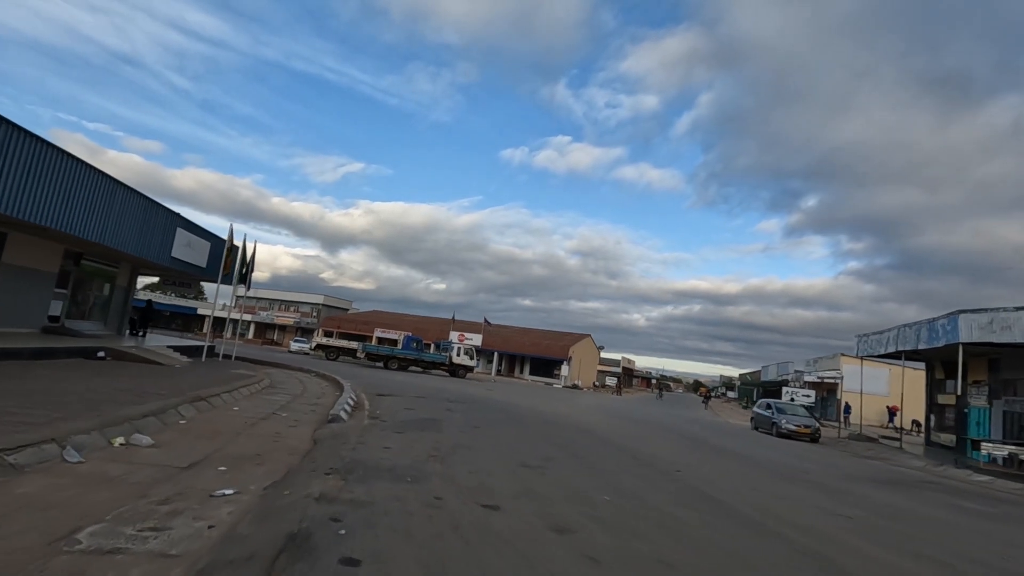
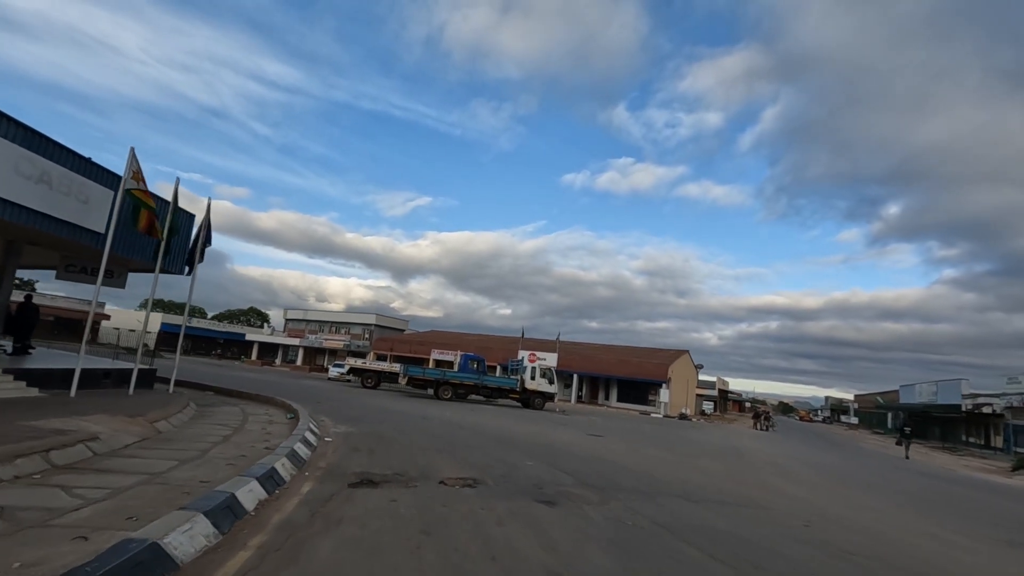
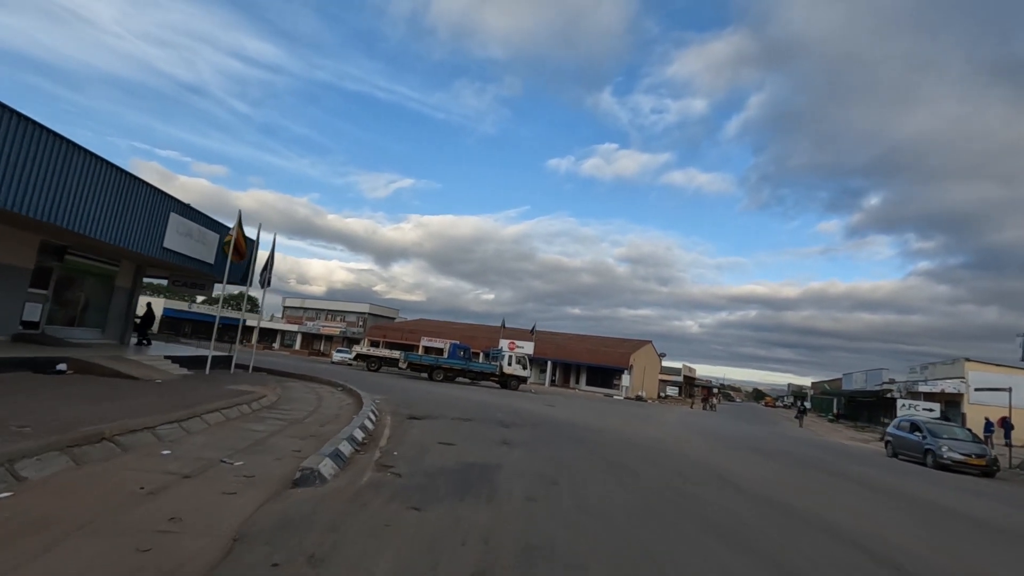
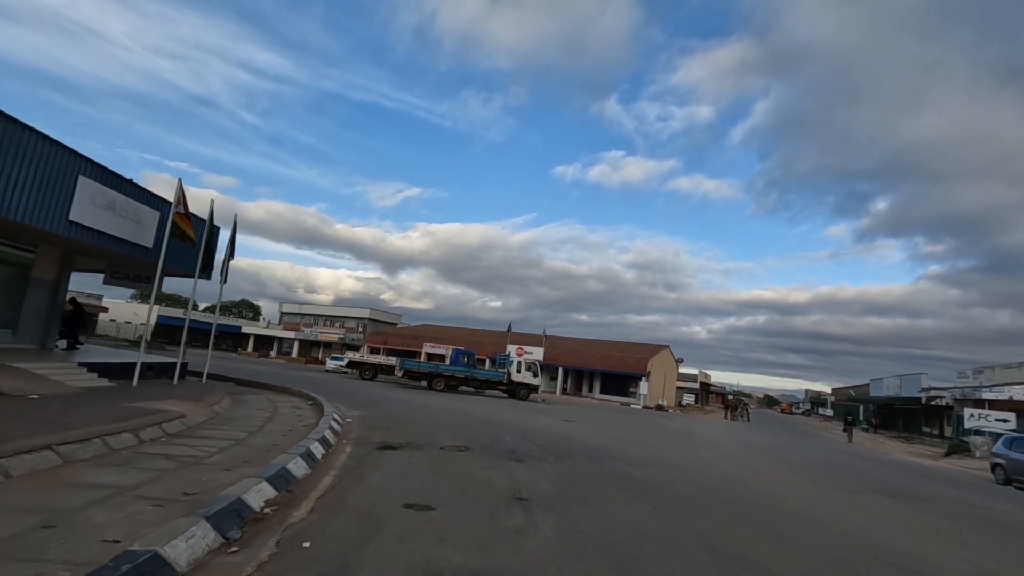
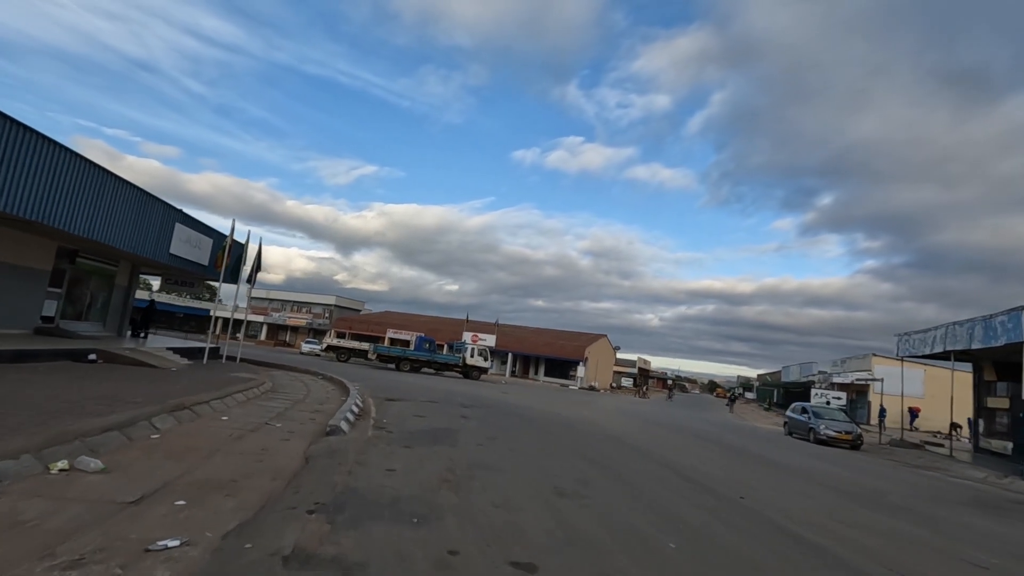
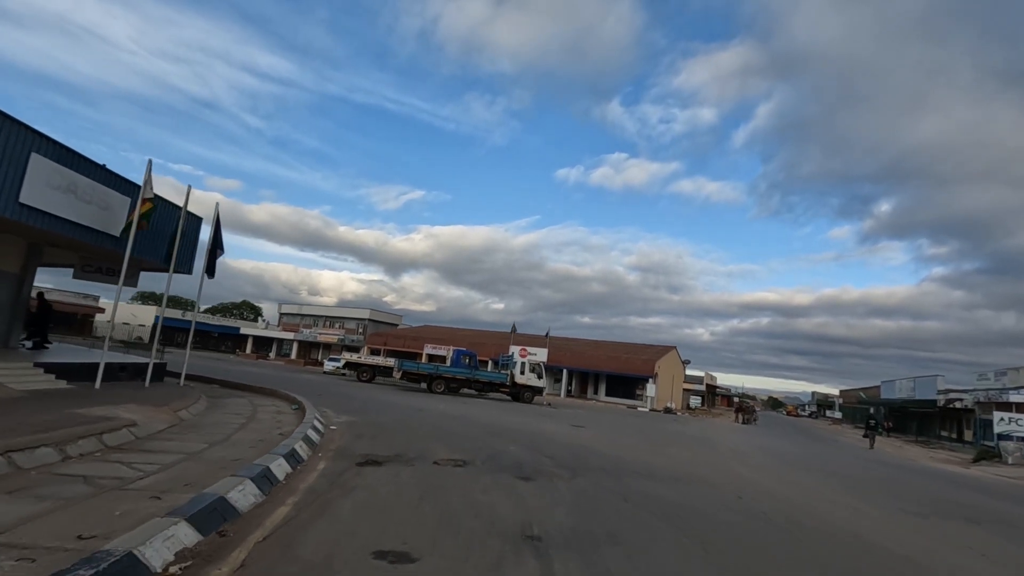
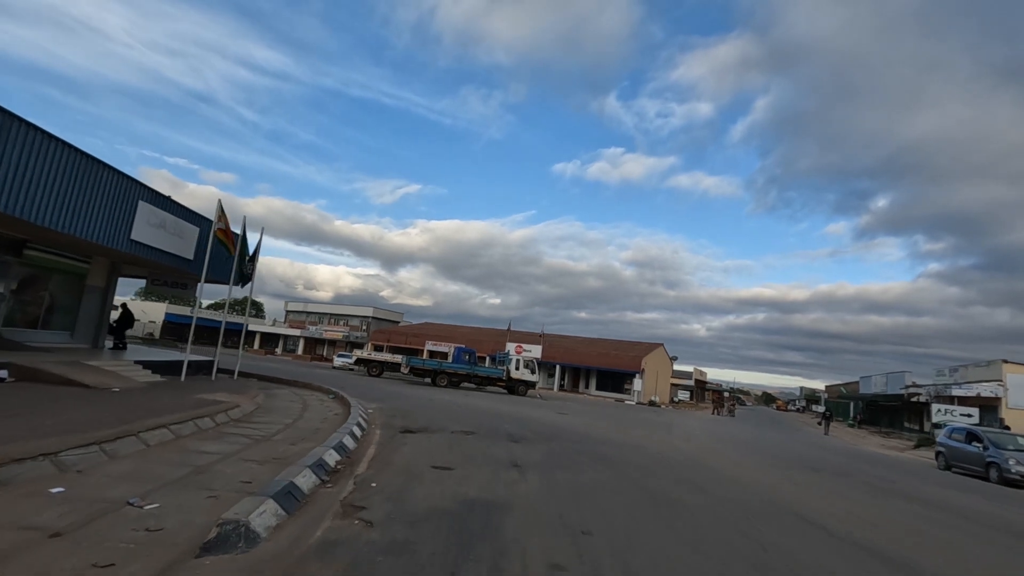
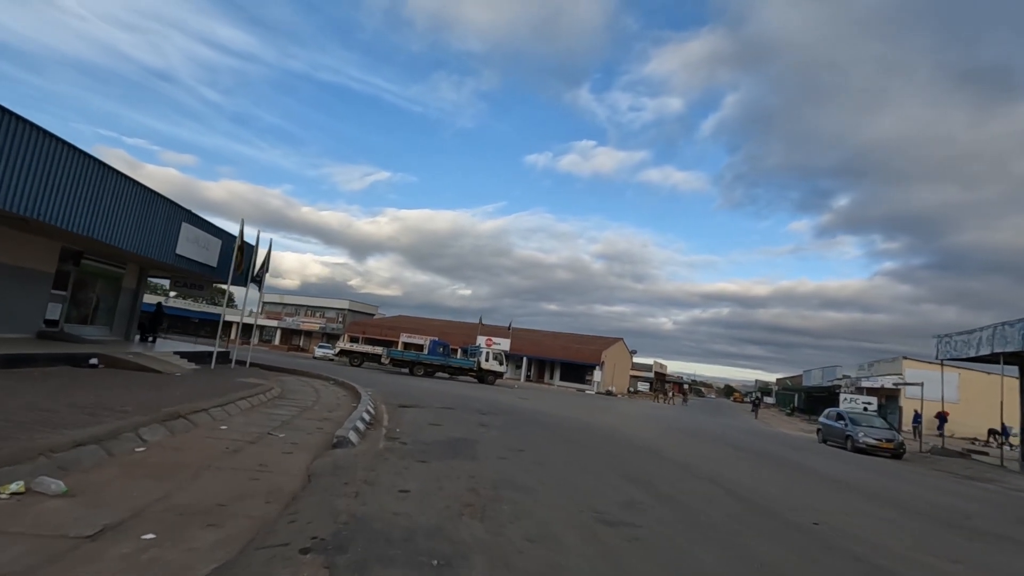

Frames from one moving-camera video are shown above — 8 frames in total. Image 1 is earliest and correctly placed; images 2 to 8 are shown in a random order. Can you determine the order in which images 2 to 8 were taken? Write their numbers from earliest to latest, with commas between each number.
5, 8, 3, 7, 4, 6, 2
